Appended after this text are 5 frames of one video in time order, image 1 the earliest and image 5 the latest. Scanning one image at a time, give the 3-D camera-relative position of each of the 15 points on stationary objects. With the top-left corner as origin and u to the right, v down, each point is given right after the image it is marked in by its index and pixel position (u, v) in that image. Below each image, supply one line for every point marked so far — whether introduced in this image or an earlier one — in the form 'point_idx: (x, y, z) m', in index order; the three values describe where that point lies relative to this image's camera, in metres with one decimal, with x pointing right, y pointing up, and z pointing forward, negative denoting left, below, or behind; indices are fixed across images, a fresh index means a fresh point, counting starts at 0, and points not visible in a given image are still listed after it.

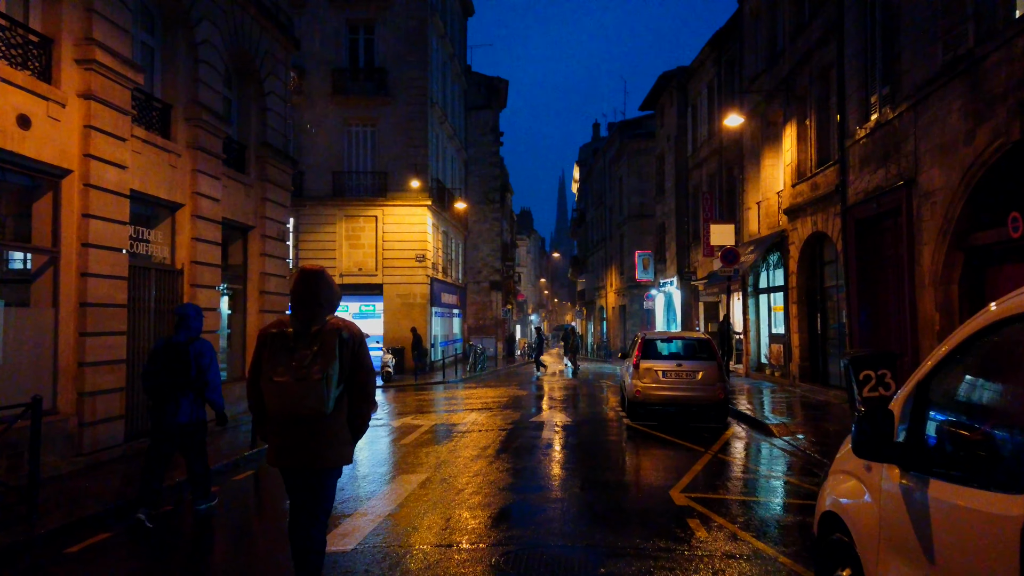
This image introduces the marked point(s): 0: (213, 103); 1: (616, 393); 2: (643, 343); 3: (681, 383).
0: (-5.0, +3.1, +12.6) m
1: (+2.7, -2.7, +19.3) m
2: (+2.4, -1.0, +13.5) m
3: (+2.9, -1.7, +13.0) m
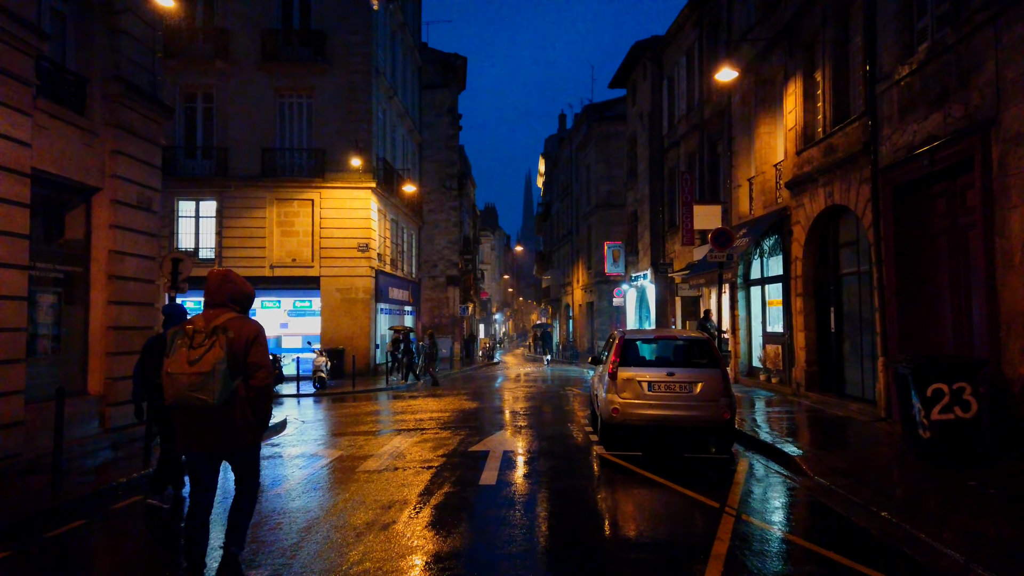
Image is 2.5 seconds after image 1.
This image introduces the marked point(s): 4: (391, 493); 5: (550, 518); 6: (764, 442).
0: (-5.8, +3.3, +8.8) m
1: (+1.6, -2.5, +15.9) m
2: (+1.5, -0.8, +10.2) m
3: (+2.1, -1.4, +9.7) m
4: (-1.2, -2.1, +7.6) m
5: (+0.3, -2.1, +6.9) m
6: (+3.5, -2.1, +10.4) m
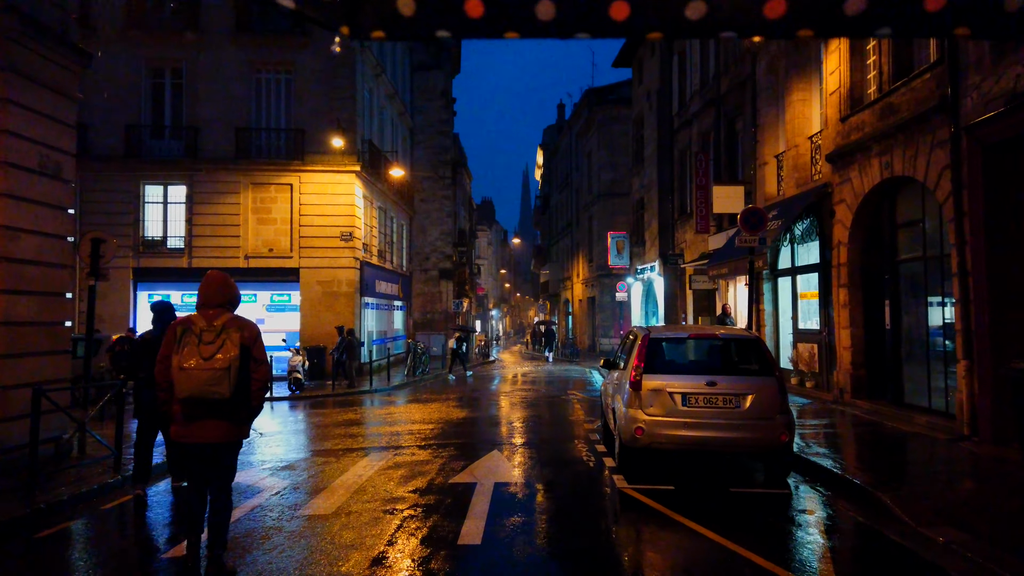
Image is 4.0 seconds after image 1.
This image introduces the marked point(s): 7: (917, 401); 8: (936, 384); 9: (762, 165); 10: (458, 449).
0: (-5.9, +3.5, +6.6) m
1: (+1.5, -2.3, +13.7) m
2: (+1.4, -0.6, +7.9) m
3: (+2.0, -1.3, +7.5) m
4: (-1.3, -2.0, +5.4) m
5: (+0.2, -2.0, +4.7) m
6: (+3.4, -2.0, +8.2) m
7: (+6.1, -1.7, +11.3) m
8: (+6.0, -1.4, +10.6) m
9: (+5.7, +2.8, +17.1) m
10: (-0.7, -2.1, +9.9) m
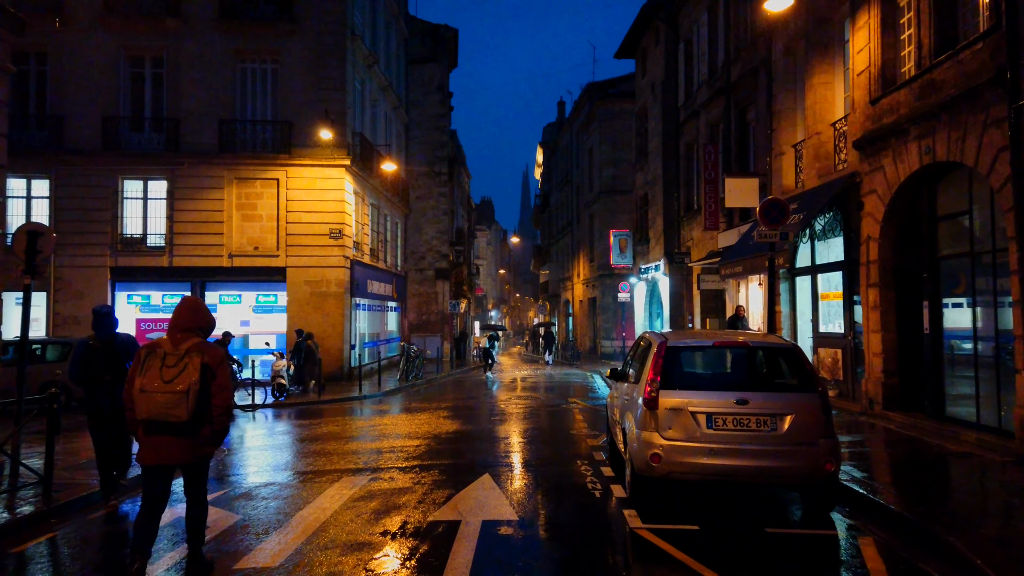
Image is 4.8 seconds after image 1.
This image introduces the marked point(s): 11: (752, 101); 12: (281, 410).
0: (-5.9, +3.5, +5.4) m
1: (+1.4, -2.3, +12.5) m
2: (+1.3, -0.6, +6.7) m
3: (+1.9, -1.3, +6.2) m
4: (-1.4, -1.9, +4.2) m
5: (+0.2, -2.0, +3.4) m
6: (+3.3, -2.0, +7.0) m
7: (+6.0, -1.7, +10.0) m
8: (+5.9, -1.4, +9.4) m
9: (+5.6, +2.8, +15.8) m
10: (-0.8, -2.1, +8.6) m
11: (+5.8, +4.5, +18.3) m
12: (-5.9, -3.1, +19.0) m
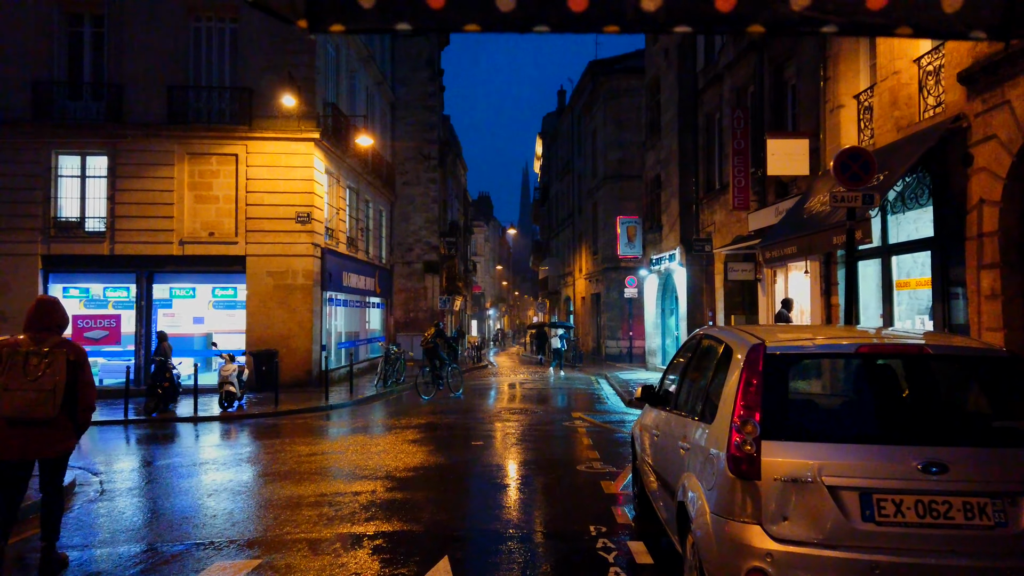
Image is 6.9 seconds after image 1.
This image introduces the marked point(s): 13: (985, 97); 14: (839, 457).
0: (-6.1, +3.7, +2.2) m
1: (+1.2, -2.1, +9.3) m
2: (+1.2, -0.4, +3.6) m
3: (+1.8, -1.1, +3.1) m
4: (-1.5, -1.7, +1.0) m
5: (0.0, -1.7, +0.3) m
6: (+3.2, -1.8, +3.9) m
7: (+5.8, -1.5, +6.9) m
8: (+5.8, -1.1, +6.3) m
9: (+5.4, +3.0, +12.7) m
10: (-0.9, -1.9, +5.5) m
11: (+5.6, +4.8, +15.1) m
12: (-6.0, -2.8, +15.8) m
13: (+5.5, +2.2, +8.7) m
14: (+1.4, -0.7, +3.2) m
